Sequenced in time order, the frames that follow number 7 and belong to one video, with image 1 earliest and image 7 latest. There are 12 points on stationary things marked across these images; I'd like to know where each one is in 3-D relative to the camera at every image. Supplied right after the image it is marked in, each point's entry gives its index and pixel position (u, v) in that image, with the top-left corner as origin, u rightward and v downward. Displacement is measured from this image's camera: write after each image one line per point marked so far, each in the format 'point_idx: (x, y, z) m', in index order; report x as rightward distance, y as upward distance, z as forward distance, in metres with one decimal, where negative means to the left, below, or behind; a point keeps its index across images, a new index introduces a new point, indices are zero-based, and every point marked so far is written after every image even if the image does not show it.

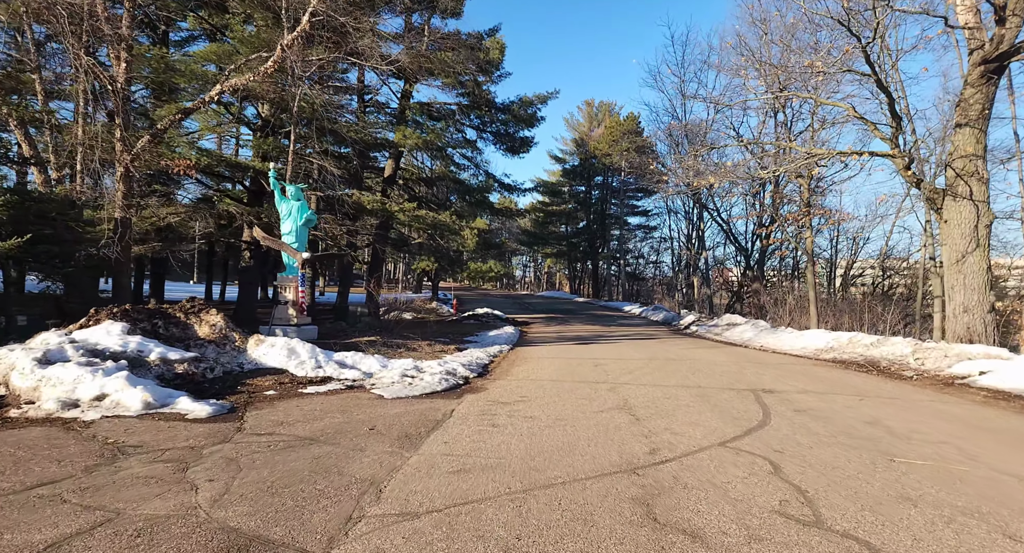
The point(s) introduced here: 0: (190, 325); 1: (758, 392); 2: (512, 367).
0: (-4.5, -0.7, +8.1) m
1: (+2.9, -1.4, +7.0) m
2: (0.0, -1.4, +9.3) m
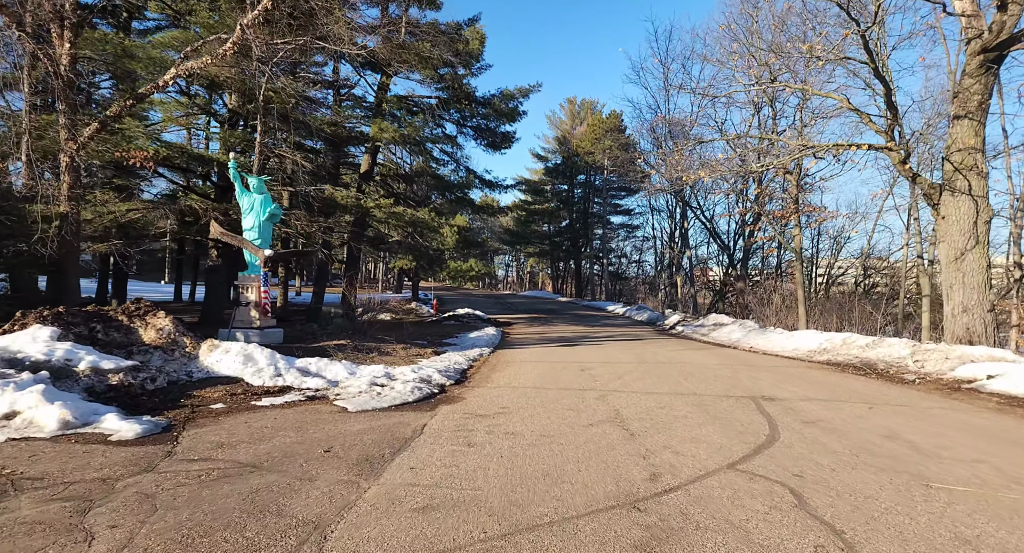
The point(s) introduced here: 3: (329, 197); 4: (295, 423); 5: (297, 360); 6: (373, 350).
0: (-4.7, -0.7, +7.3) m
1: (+2.7, -1.4, +6.4) m
2: (-0.3, -1.4, +8.7) m
3: (-5.7, +2.5, +18.2) m
4: (-1.9, -1.3, +5.2) m
5: (-2.8, -1.1, +7.6) m
6: (-2.3, -1.2, +9.9) m
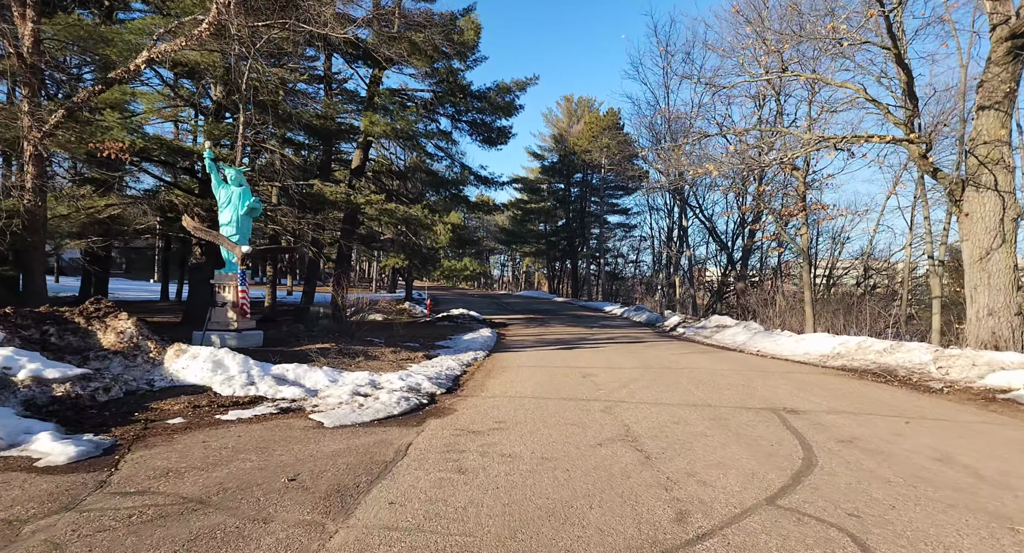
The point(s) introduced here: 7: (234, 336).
0: (-4.8, -0.6, +6.7) m
1: (+2.7, -1.4, +5.8) m
2: (-0.3, -1.4, +8.0) m
3: (-5.8, +2.5, +17.5) m
4: (-1.9, -1.3, +4.5) m
5: (-2.8, -1.1, +6.9) m
6: (-2.4, -1.2, +9.2) m
7: (-4.2, -0.9, +8.8) m
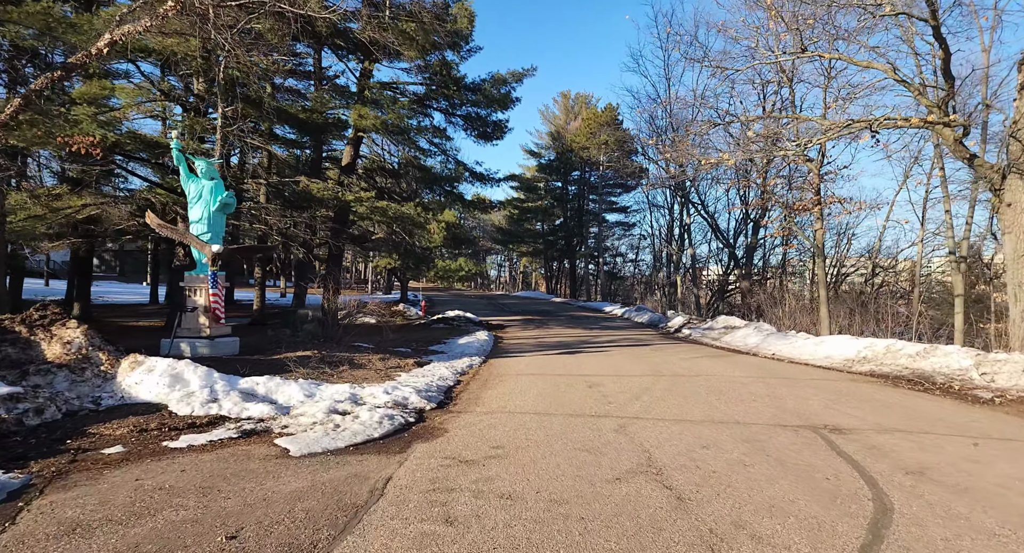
0: (-4.8, -0.7, +5.9) m
1: (+2.7, -1.3, +5.0) m
2: (-0.3, -1.4, +7.2) m
3: (-5.9, +2.5, +16.7) m
4: (-1.9, -1.3, +3.7) m
5: (-2.8, -1.1, +6.1) m
6: (-2.4, -1.2, +8.4) m
7: (-4.2, -0.9, +8.0) m
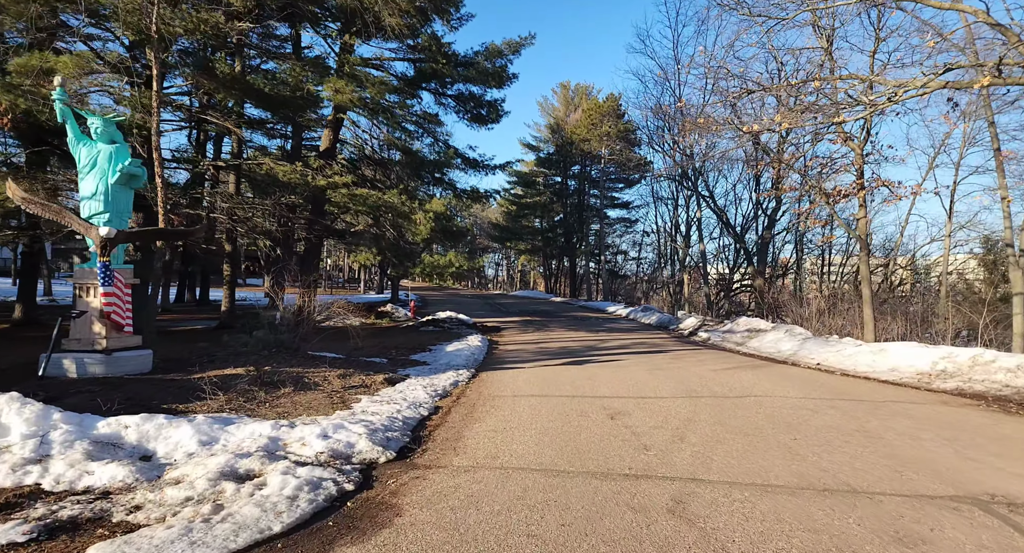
0: (-4.8, -0.6, +3.9) m
1: (+2.6, -1.3, +3.1) m
2: (-0.4, -1.3, +5.3) m
3: (-6.0, +2.6, +14.8) m
4: (-2.0, -1.2, +1.8) m
5: (-2.9, -1.0, +4.1) m
6: (-2.5, -1.2, +6.4) m
7: (-4.2, -0.8, +6.0) m
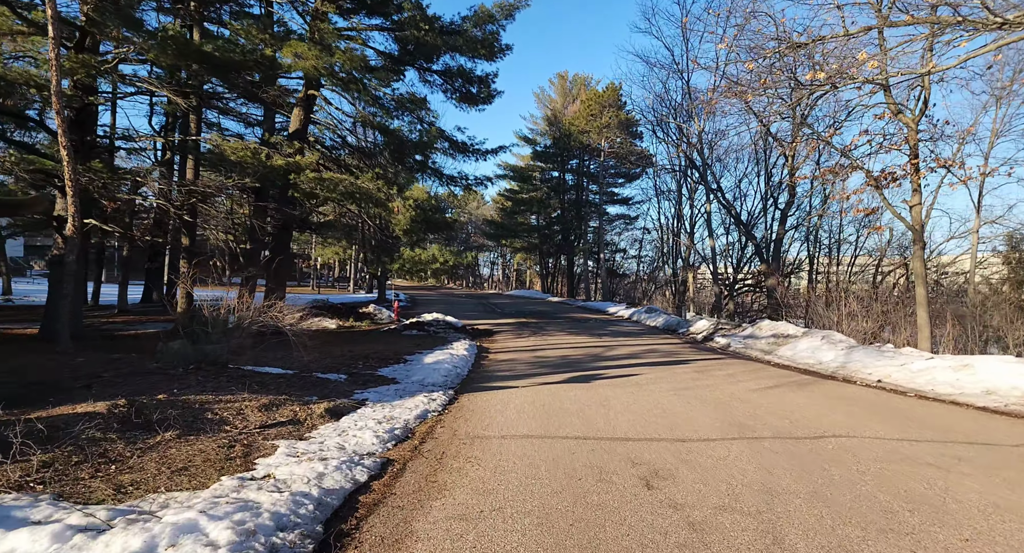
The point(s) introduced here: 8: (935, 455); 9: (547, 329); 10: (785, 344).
0: (-4.9, -0.5, +1.9) m
1: (+2.5, -1.2, +1.1) m
2: (-0.5, -1.3, +3.3) m
3: (-6.1, +2.6, +12.7) m
4: (-2.0, -1.2, -0.2) m
5: (-3.0, -1.0, +2.1) m
6: (-2.6, -1.1, +4.4) m
7: (-4.3, -0.8, +4.0) m
8: (+3.2, -1.3, +4.3) m
9: (+1.1, -1.7, +18.2) m
10: (+5.7, -1.4, +12.1) m
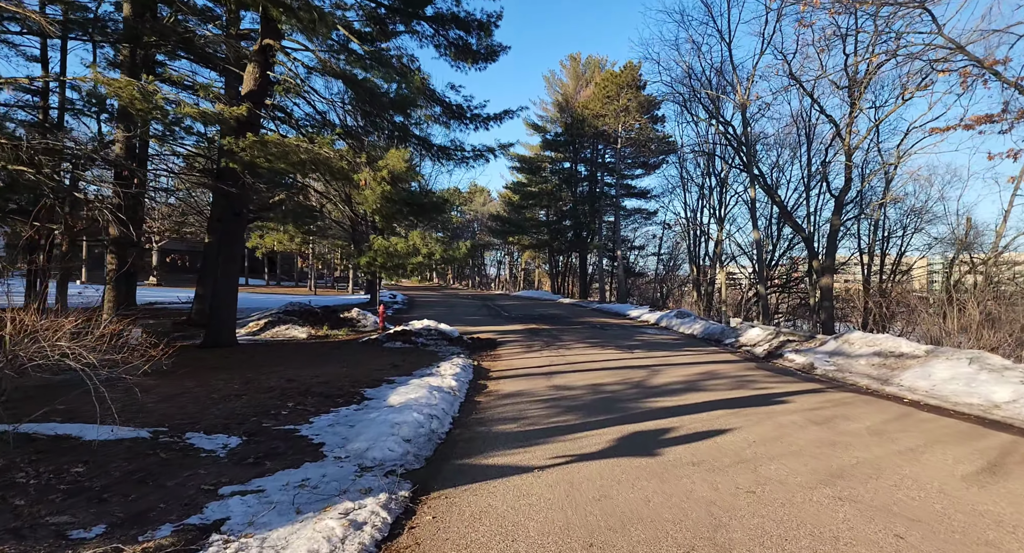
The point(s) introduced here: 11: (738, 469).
0: (-4.9, -0.5, -1.6) m
1: (+2.5, -1.2, -2.4) m
2: (-0.5, -1.2, -0.2) m
3: (-6.0, +2.7, +9.3) m
4: (-2.1, -1.1, -3.7) m
5: (-3.0, -0.9, -1.3) m
6: (-2.5, -1.1, +1.0) m
7: (-4.3, -0.8, +0.5) m
8: (+3.2, -1.3, +0.8) m
9: (+1.3, -1.6, +14.7) m
10: (+5.8, -1.3, +8.5) m
11: (+1.7, -1.4, +4.3) m
